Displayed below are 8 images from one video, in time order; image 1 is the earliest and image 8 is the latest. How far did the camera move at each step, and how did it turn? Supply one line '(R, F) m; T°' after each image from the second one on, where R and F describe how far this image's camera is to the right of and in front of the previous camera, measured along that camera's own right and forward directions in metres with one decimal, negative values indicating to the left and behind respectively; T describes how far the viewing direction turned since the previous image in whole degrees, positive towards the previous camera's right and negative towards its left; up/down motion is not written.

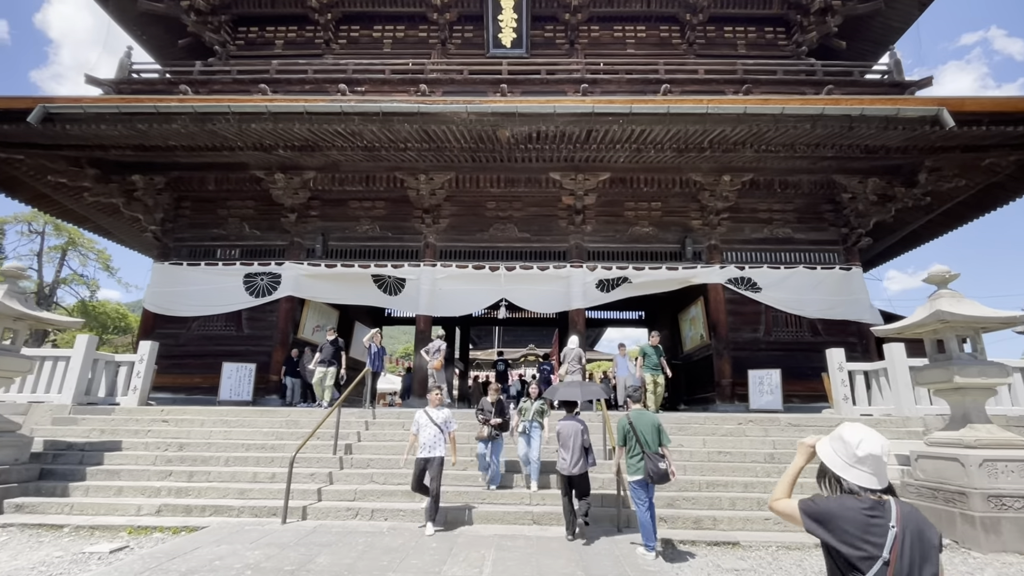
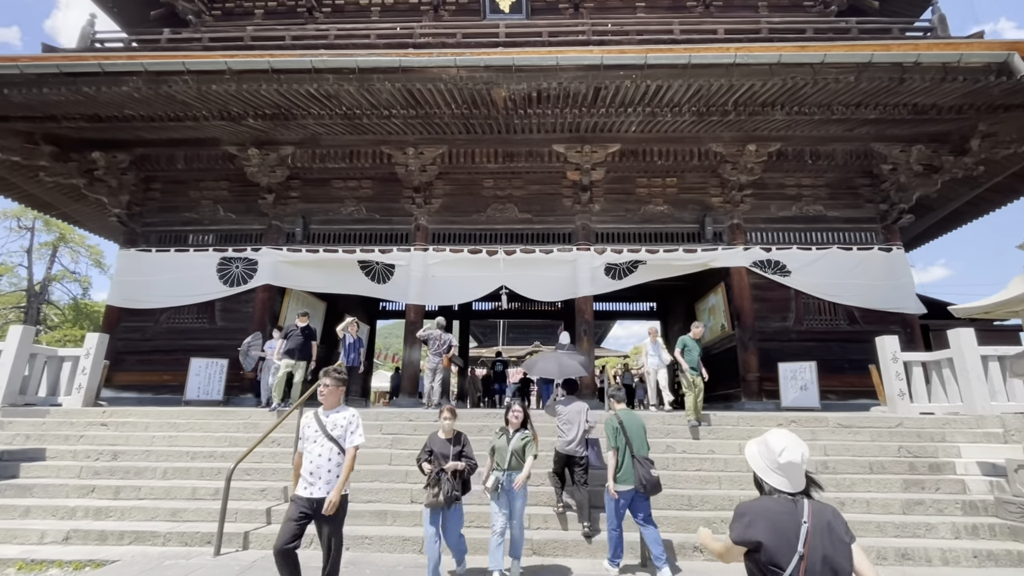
(+0.1, +1.1) m; -1°
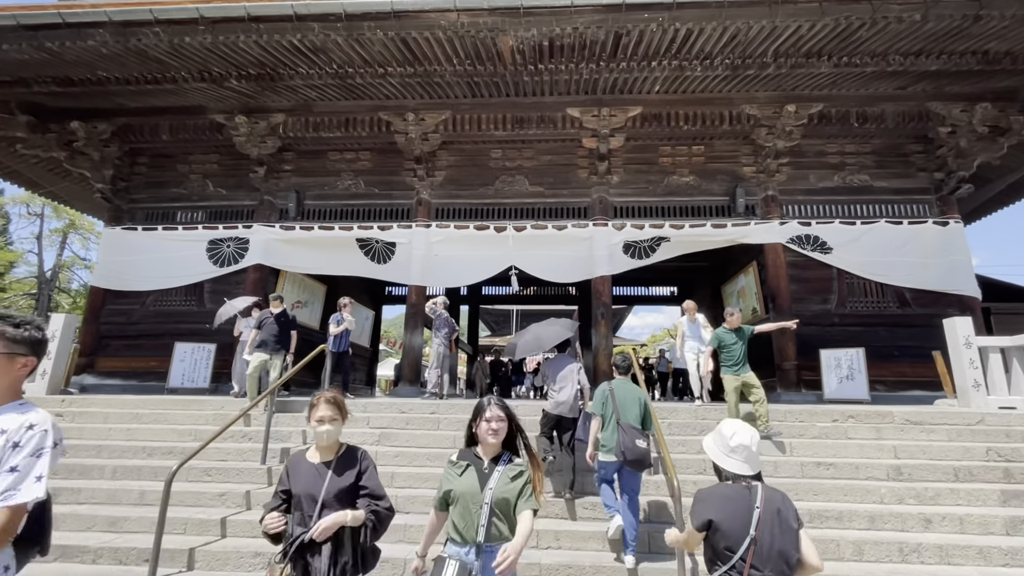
(+0.1, +0.8) m; -2°
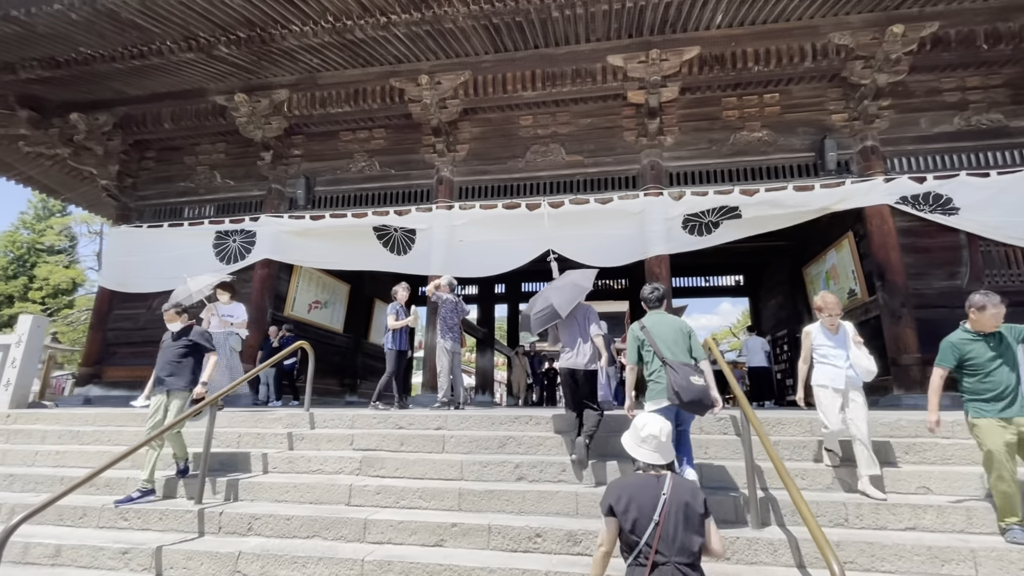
(+0.2, +1.3) m; -5°
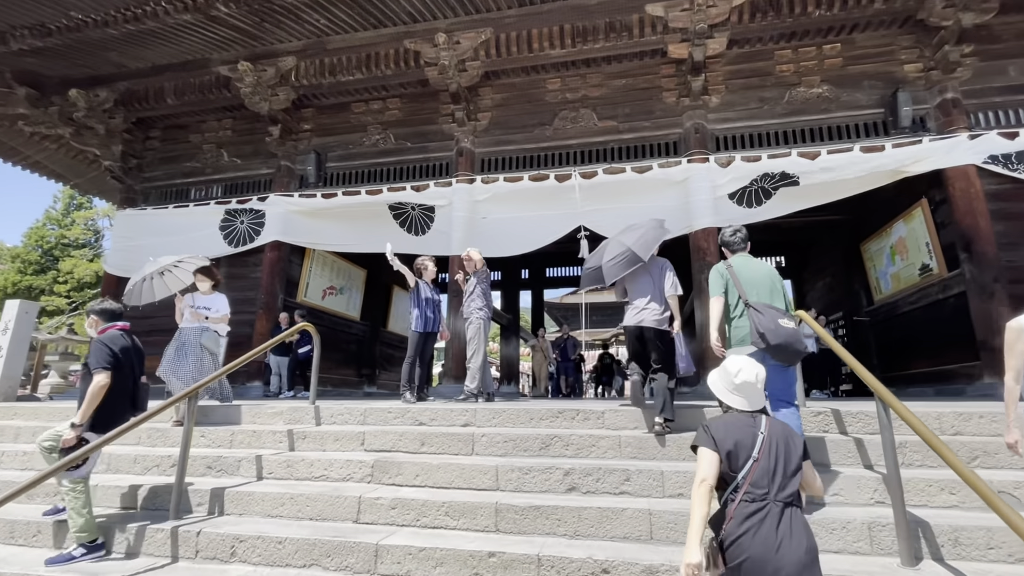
(-0.1, +0.7) m; -2°
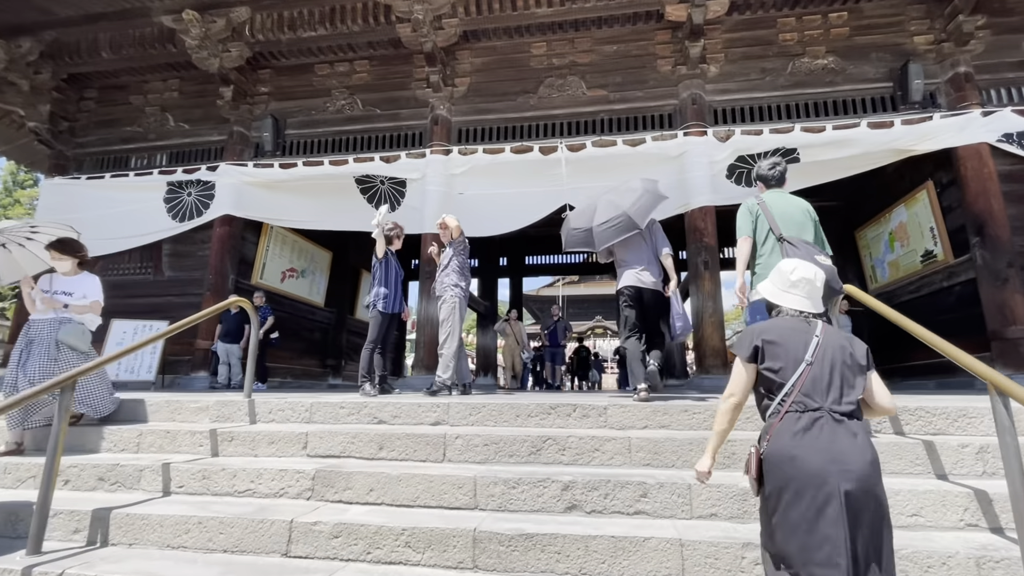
(0.0, +0.6) m; +3°
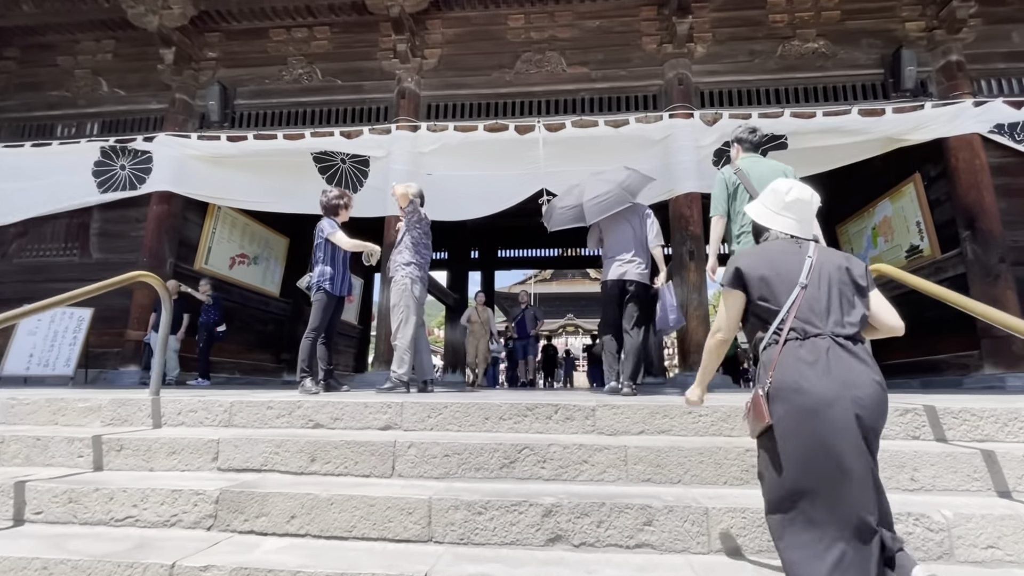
(0.0, +0.5) m; +3°
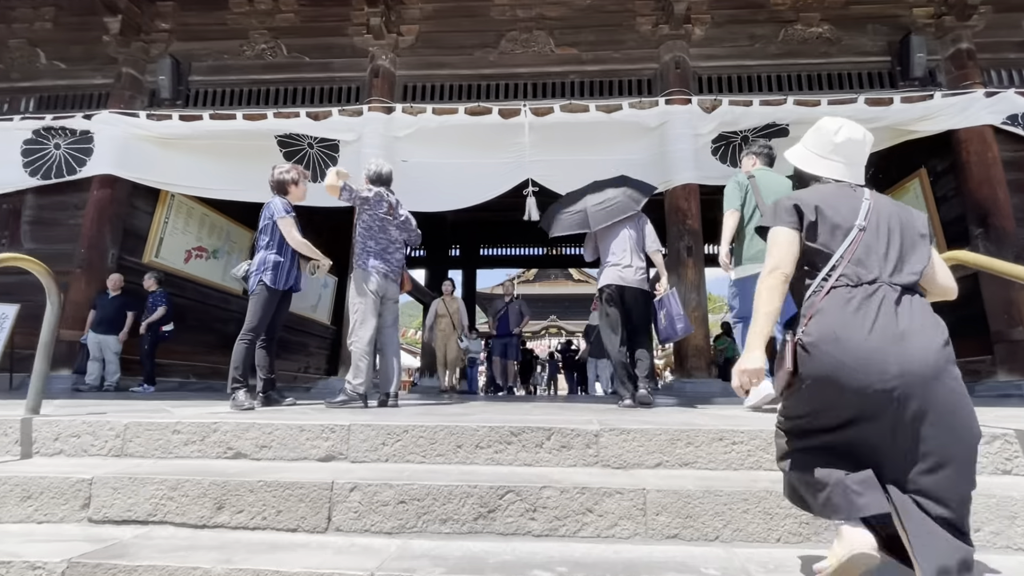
(0.0, +0.5) m; +2°
